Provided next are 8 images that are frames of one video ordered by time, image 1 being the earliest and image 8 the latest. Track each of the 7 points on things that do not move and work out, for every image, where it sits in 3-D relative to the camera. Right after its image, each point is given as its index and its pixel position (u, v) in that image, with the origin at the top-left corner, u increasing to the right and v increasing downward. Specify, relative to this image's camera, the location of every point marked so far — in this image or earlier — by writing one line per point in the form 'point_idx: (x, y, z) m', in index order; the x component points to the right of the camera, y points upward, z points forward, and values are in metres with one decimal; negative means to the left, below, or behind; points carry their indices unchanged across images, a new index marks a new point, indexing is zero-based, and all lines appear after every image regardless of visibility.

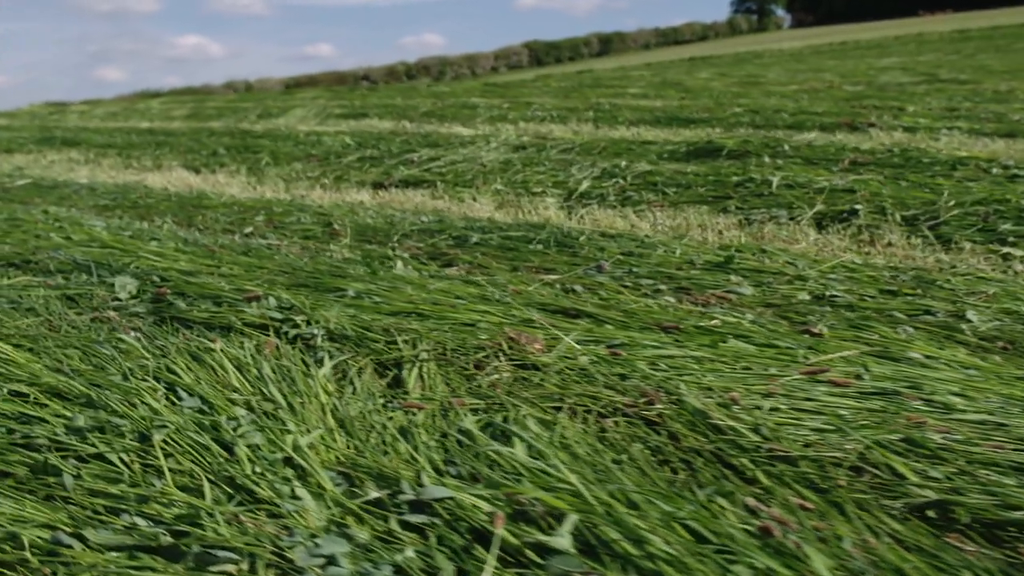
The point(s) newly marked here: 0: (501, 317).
0: (0.0, -0.1, +3.6) m
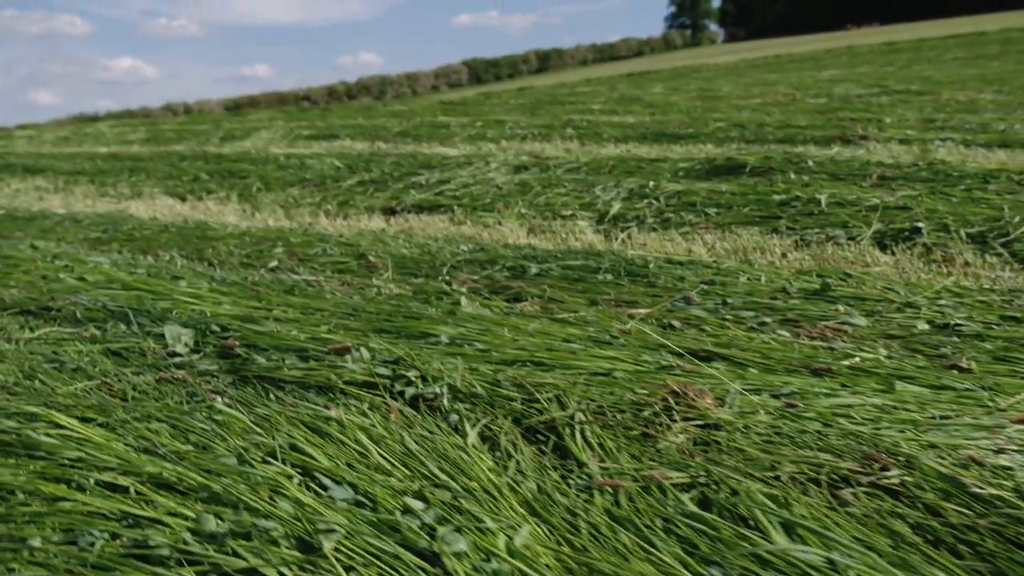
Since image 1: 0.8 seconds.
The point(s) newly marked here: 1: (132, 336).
0: (+0.4, -0.2, +3.2) m
1: (-1.4, -0.2, +3.6) m
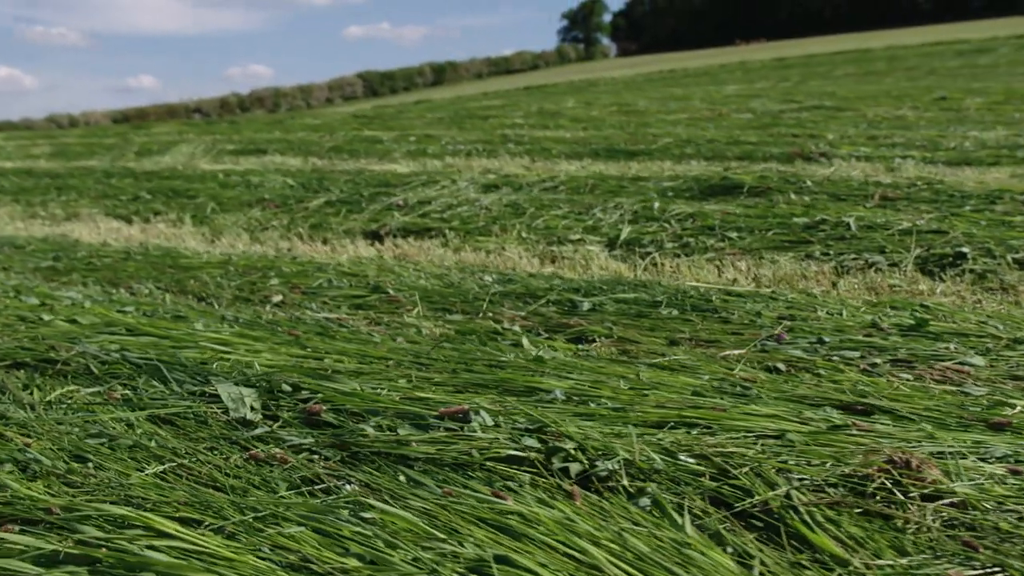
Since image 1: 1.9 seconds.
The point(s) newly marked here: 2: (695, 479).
0: (+0.8, -0.4, +2.8) m
1: (-1.0, -0.3, +3.0) m
2: (+0.4, -0.4, +2.4) m
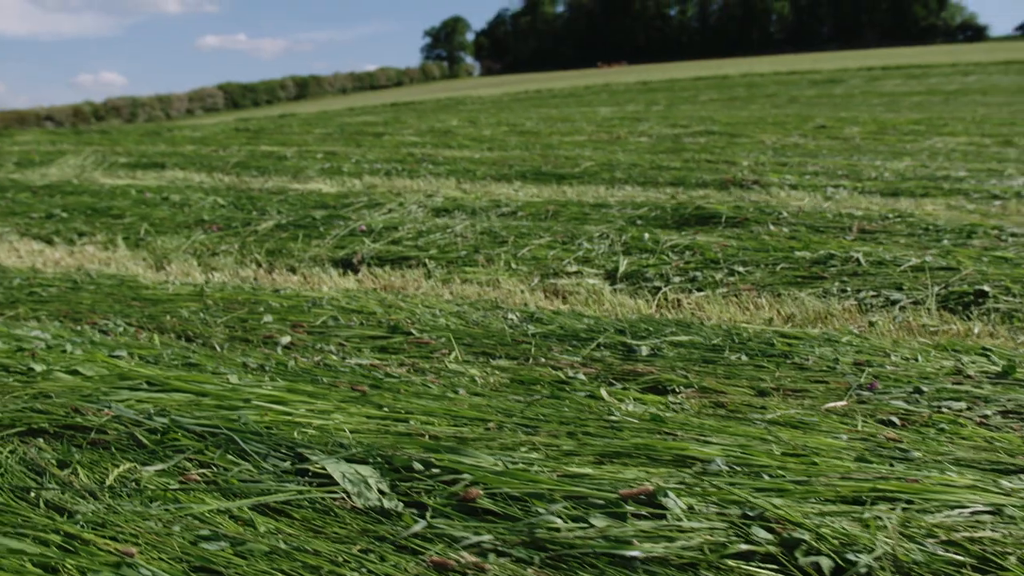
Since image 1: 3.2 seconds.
0: (+1.2, -0.5, +2.5) m
1: (-0.6, -0.5, +2.5) m
2: (+0.9, -0.6, +2.1) m
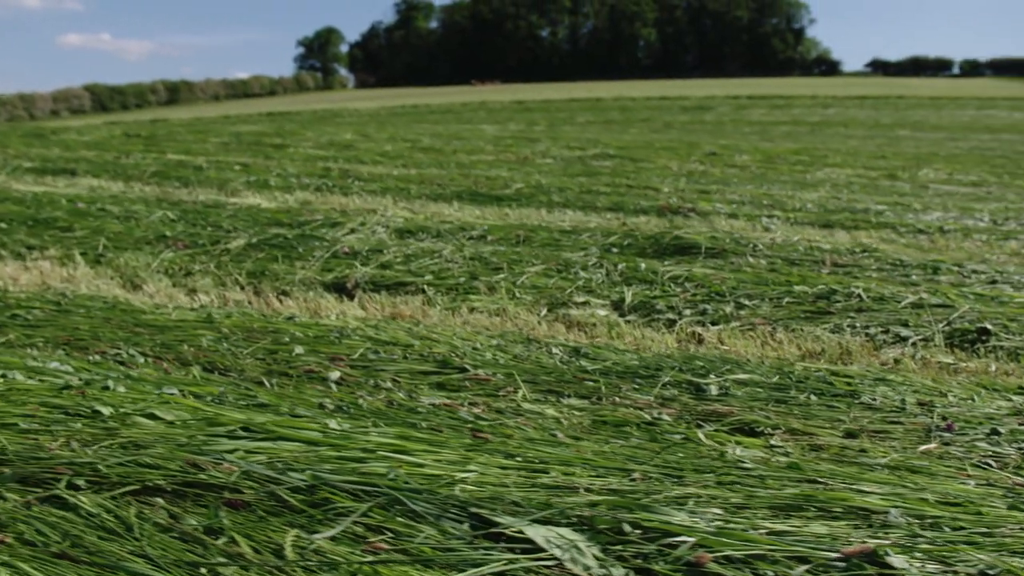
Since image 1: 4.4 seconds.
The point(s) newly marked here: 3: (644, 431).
0: (+1.7, -0.7, +2.6) m
1: (-0.1, -0.6, +2.3) m
2: (+1.4, -0.7, +2.1) m
3: (+0.5, -0.5, +3.5) m
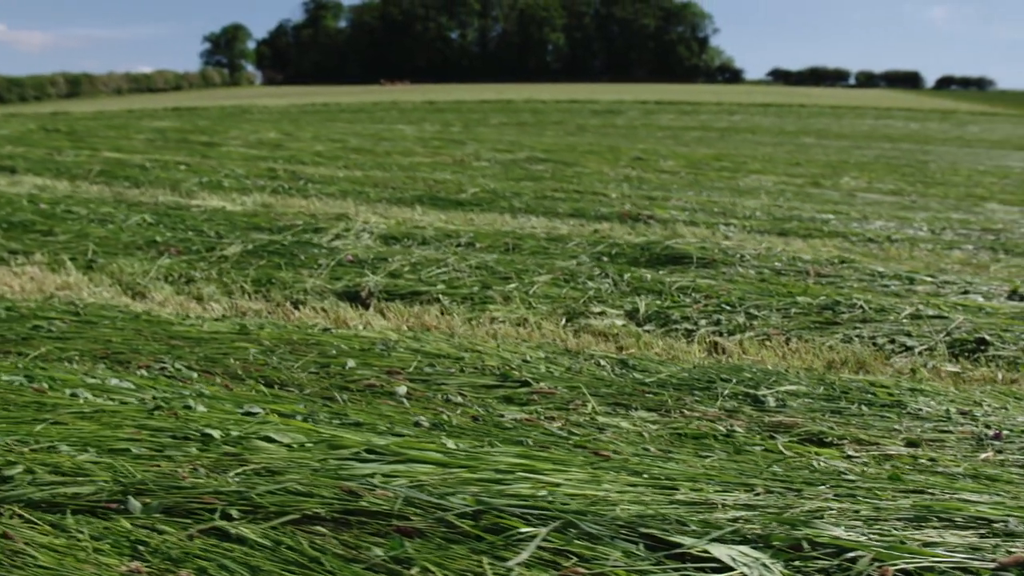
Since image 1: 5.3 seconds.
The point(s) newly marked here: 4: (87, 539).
0: (+2.1, -0.7, +2.8) m
1: (+0.3, -0.6, +2.3) m
2: (+1.9, -0.8, +2.3) m
3: (+0.8, -0.5, +3.6) m
4: (-1.0, -0.6, +2.3) m
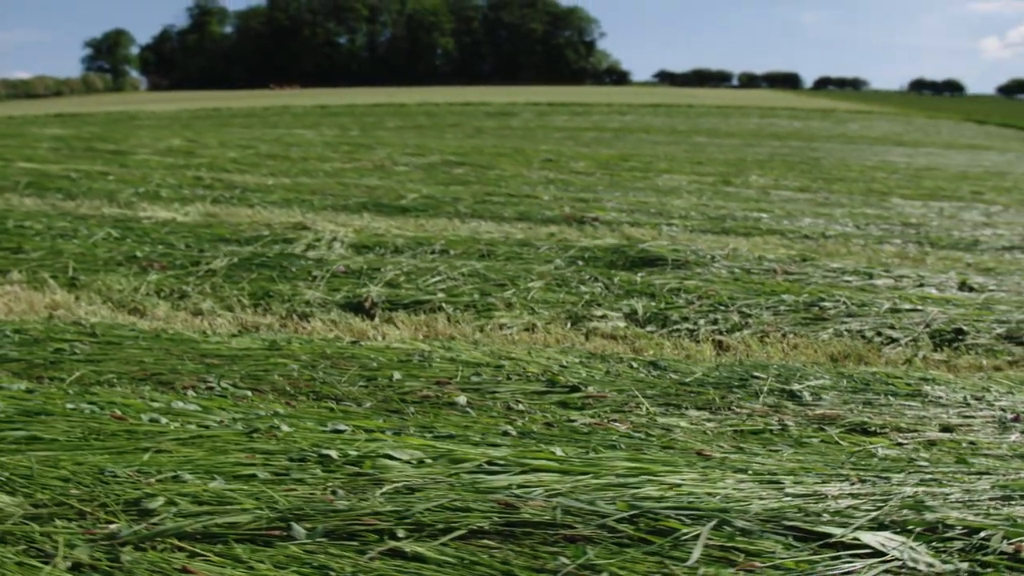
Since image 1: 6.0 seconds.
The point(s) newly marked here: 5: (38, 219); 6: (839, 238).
0: (+2.4, -0.7, +3.1) m
1: (+0.7, -0.6, +2.5) m
2: (+2.3, -0.7, +2.6) m
3: (+1.0, -0.6, +3.8) m
4: (-0.5, -0.6, +2.3) m
5: (-3.7, +0.6, +7.8) m
6: (+3.2, +0.5, +10.1) m
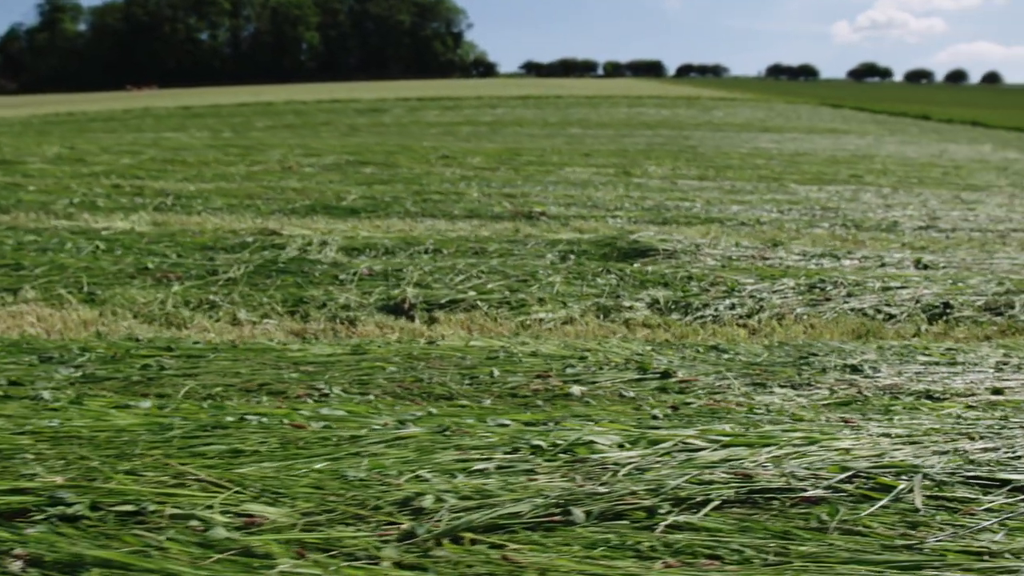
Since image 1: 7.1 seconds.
0: (+3.0, -0.5, +3.7) m
1: (+1.4, -0.6, +2.8) m
2: (+2.9, -0.6, +3.2) m
3: (+1.5, -0.5, +4.2) m
4: (+0.2, -0.6, +2.5) m
5: (-3.8, +0.4, +7.4) m
6: (+2.7, +0.7, +10.7) m
